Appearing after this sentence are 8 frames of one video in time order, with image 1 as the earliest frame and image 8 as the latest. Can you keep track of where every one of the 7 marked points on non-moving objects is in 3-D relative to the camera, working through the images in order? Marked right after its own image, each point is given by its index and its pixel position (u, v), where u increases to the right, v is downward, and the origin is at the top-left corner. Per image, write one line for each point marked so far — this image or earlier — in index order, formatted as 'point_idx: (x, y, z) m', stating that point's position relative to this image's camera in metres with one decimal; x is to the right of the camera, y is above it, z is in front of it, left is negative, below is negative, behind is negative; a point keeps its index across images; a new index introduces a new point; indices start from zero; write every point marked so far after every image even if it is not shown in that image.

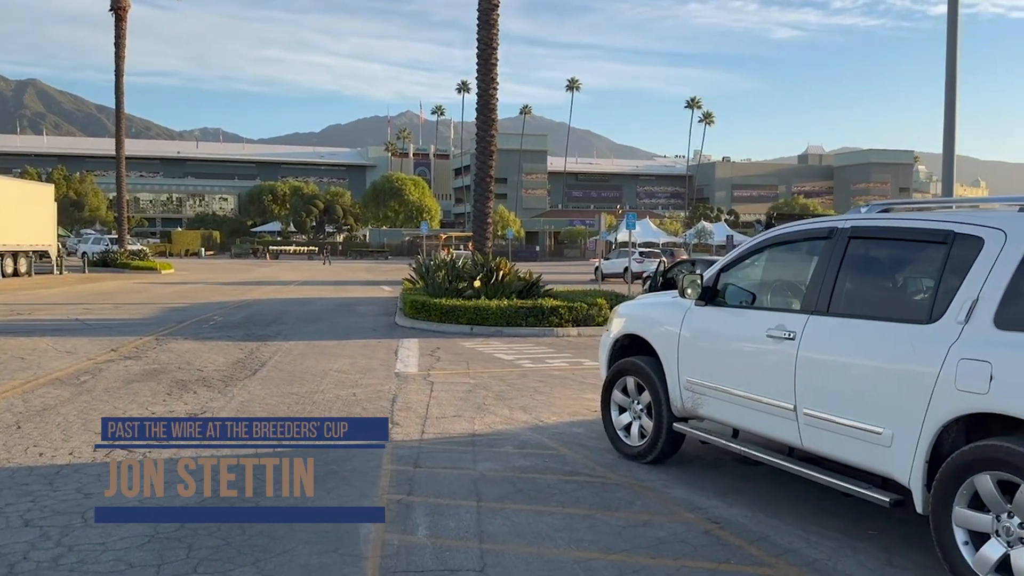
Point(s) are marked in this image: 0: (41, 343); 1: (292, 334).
0: (-8.0, -0.9, +14.1) m
1: (-4.2, -0.9, +16.0) m
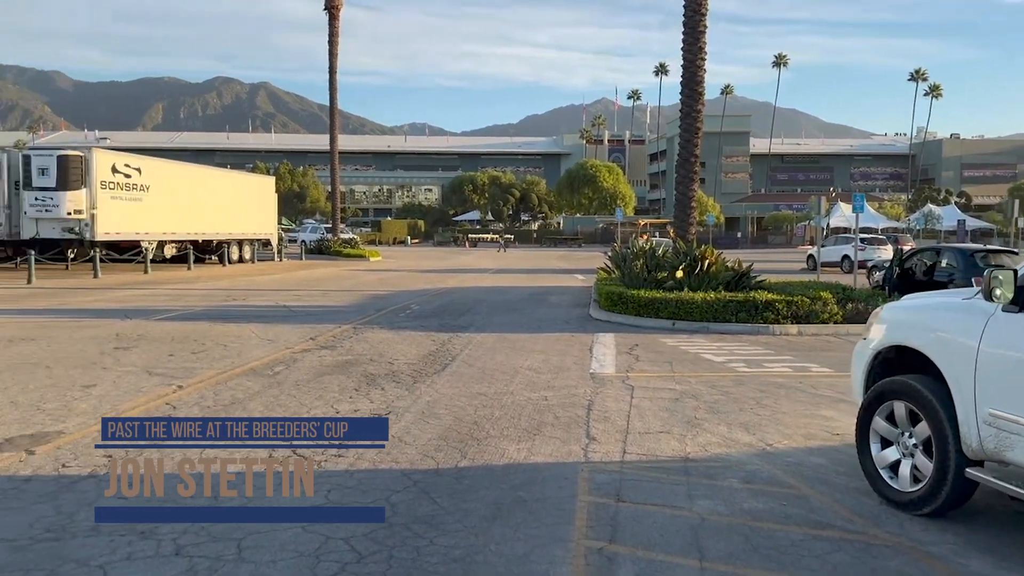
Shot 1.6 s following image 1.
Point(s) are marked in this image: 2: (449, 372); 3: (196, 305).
0: (-4.6, -0.7, +14.4) m
1: (-0.5, -0.7, +15.4) m
2: (-0.8, -1.1, +10.4) m
3: (-7.0, -0.4, +18.4) m
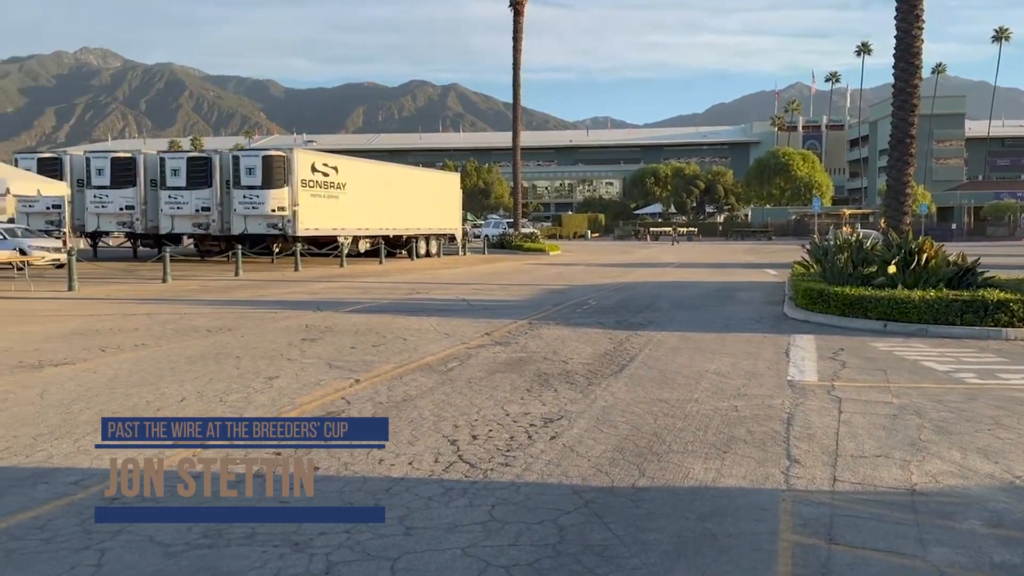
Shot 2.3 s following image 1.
0: (-1.5, -0.6, +14.4) m
1: (+2.7, -0.6, +14.5) m
2: (+1.4, -1.0, +9.7) m
3: (-3.0, -0.2, +18.8) m
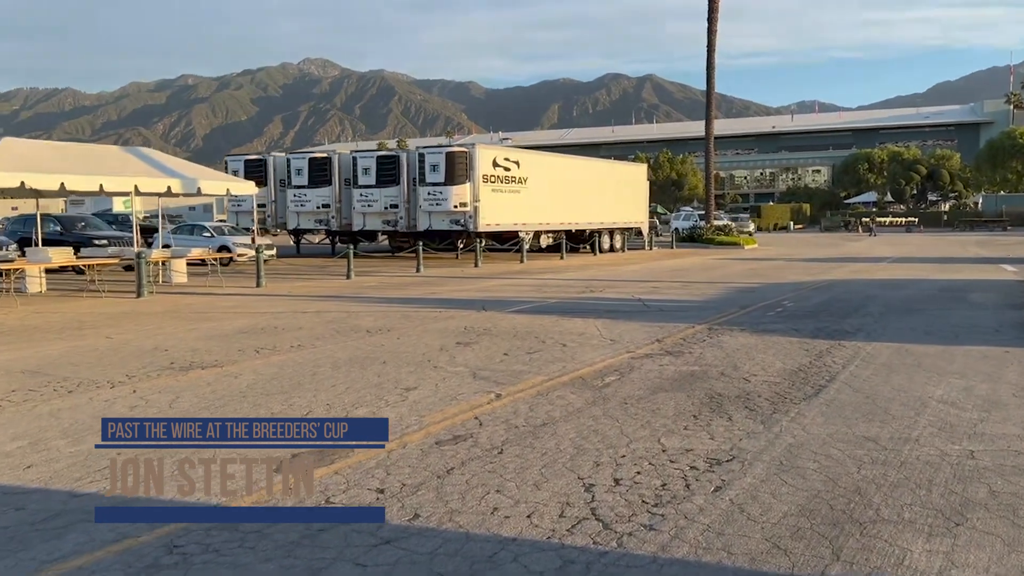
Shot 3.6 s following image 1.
0: (+1.3, -0.6, +13.2) m
1: (+5.4, -0.6, +12.3) m
2: (+3.0, -1.1, +7.9) m
3: (+0.9, -0.2, +17.8) m
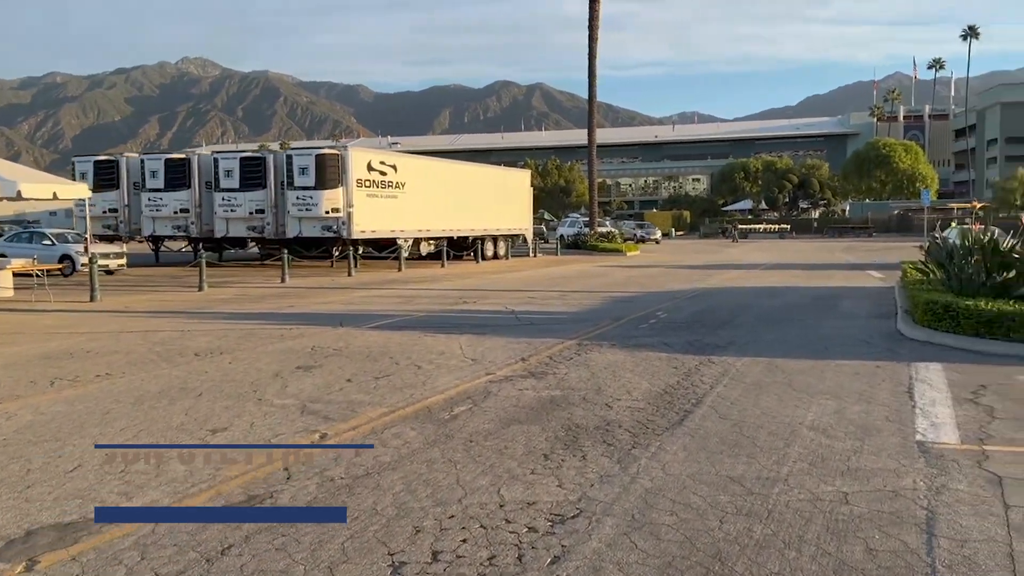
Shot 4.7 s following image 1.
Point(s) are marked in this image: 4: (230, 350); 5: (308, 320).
0: (-0.8, -0.8, +12.1) m
1: (+3.4, -0.8, +11.8) m
2: (+1.6, -1.2, +7.1) m
3: (-1.9, -0.4, +16.7) m
4: (-3.9, -0.9, +11.5) m
5: (-3.6, -0.6, +14.7) m
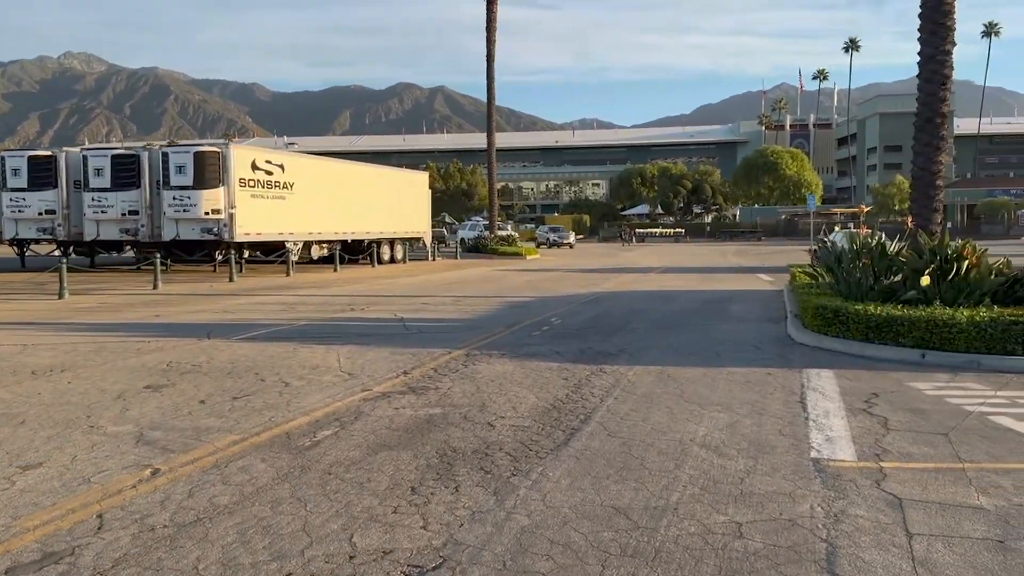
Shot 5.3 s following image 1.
0: (-2.4, -0.9, +11.2) m
1: (+1.8, -0.9, +11.3) m
2: (+0.5, -1.3, +6.5) m
3: (-4.0, -0.6, +15.6) m
4: (-5.4, -1.0, +10.2) m
5: (-5.5, -0.7, +13.4) m
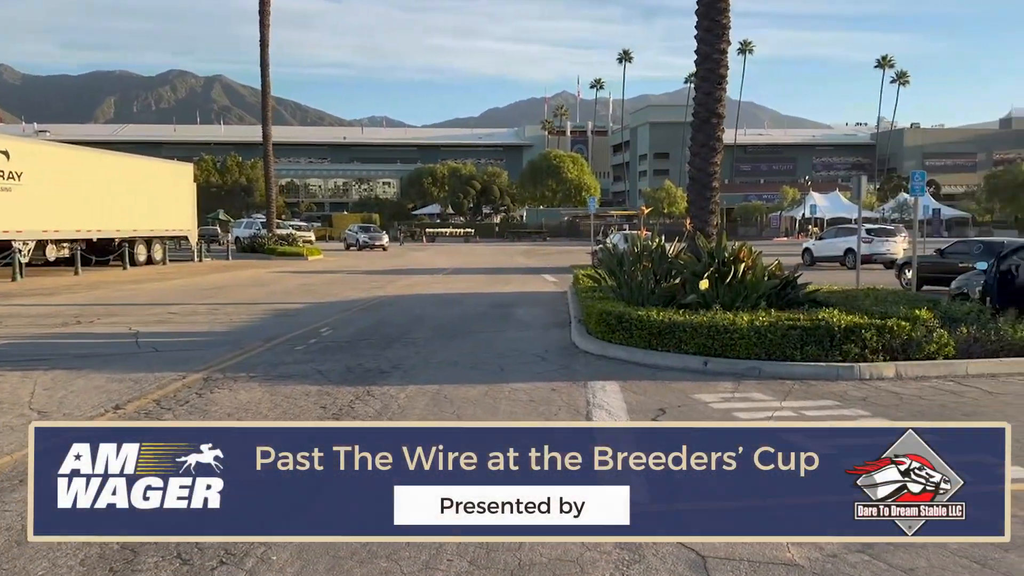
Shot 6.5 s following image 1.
0: (-5.2, -1.1, +8.9) m
1: (-1.2, -1.0, +10.1) m
2: (-1.2, -1.4, +5.1) m
3: (-7.8, -0.7, +12.8) m
4: (-7.8, -1.2, +7.2) m
5: (-8.7, -0.9, +10.3) m
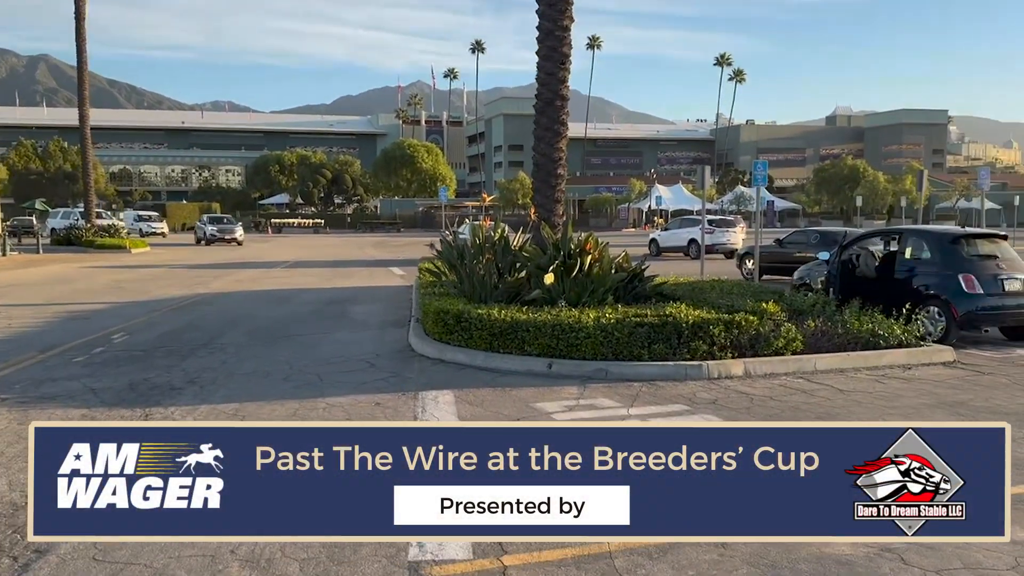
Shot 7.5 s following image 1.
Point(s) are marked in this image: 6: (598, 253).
0: (-6.9, -1.1, +6.8) m
1: (-3.0, -1.0, +8.7) m
2: (-2.2, -1.4, +3.8) m
3: (-10.1, -0.8, +10.2) m
4: (-9.1, -1.3, +4.7) m
5: (-10.6, -1.0, +7.6) m
6: (+1.2, +0.5, +11.3) m
